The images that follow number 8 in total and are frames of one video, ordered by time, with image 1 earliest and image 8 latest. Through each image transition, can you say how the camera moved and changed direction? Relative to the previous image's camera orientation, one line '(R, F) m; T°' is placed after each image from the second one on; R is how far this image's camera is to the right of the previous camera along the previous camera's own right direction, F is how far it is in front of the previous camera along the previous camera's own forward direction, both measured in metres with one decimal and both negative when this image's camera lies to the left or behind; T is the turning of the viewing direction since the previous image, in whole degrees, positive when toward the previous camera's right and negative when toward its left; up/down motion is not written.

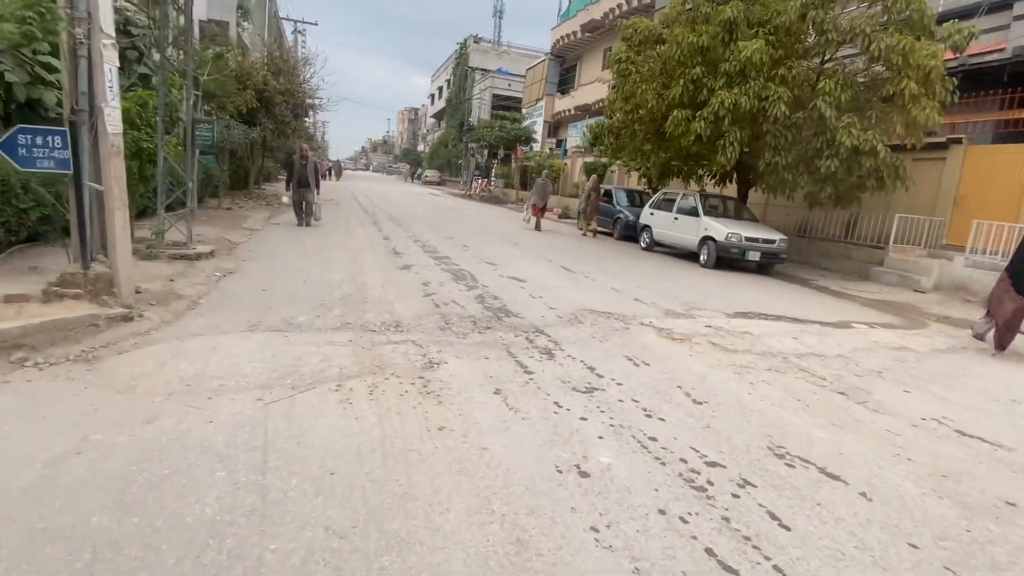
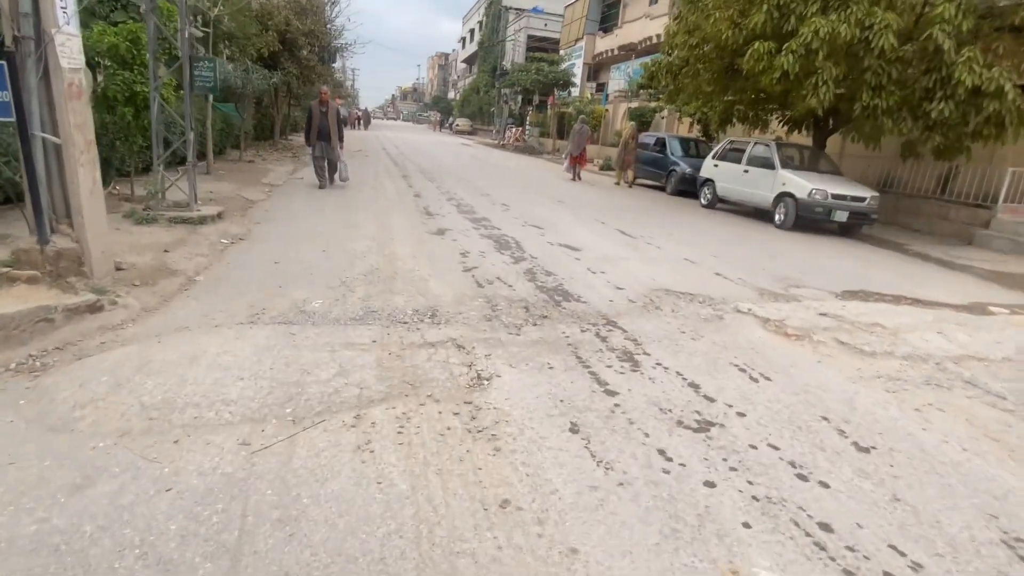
(-0.3, +1.5) m; -3°
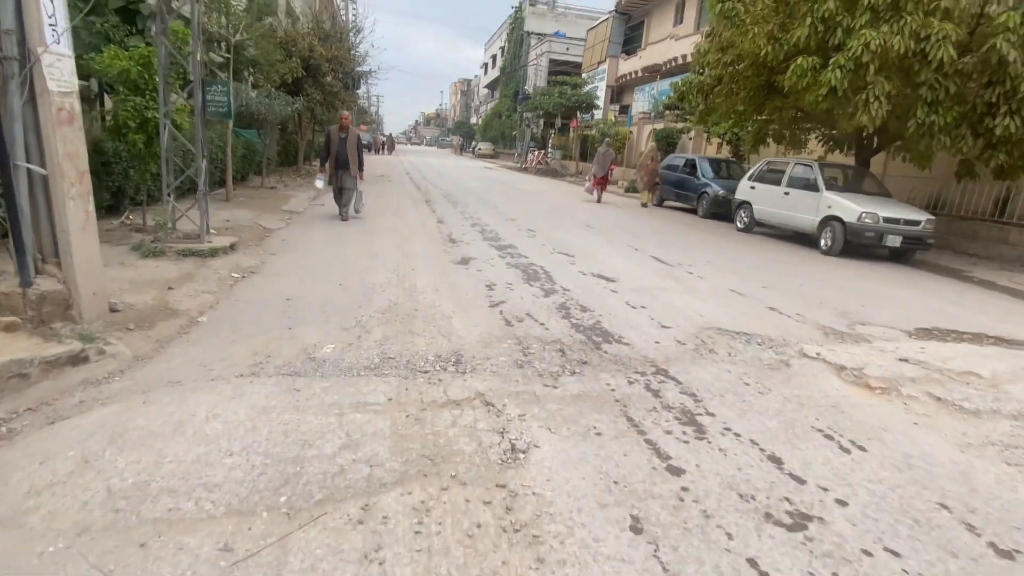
(-0.1, +0.6) m; -2°
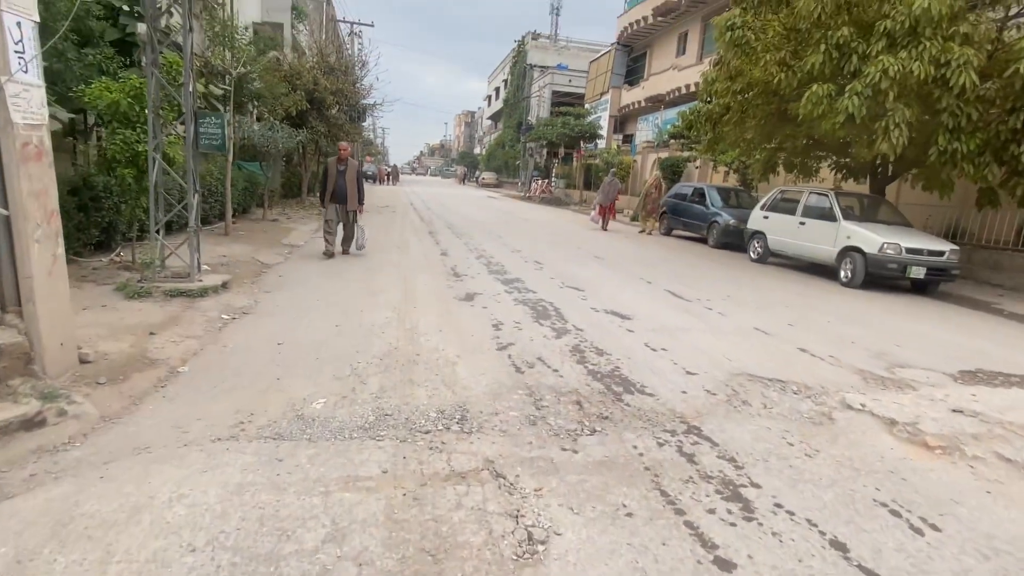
(-0.1, +0.5) m; 0°
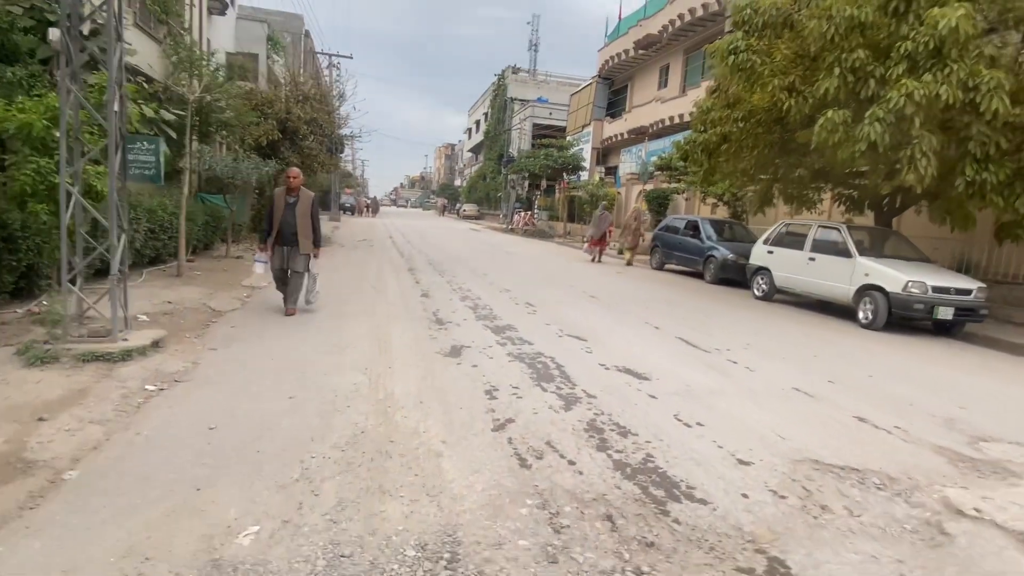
(-0.1, +1.2) m; +2°
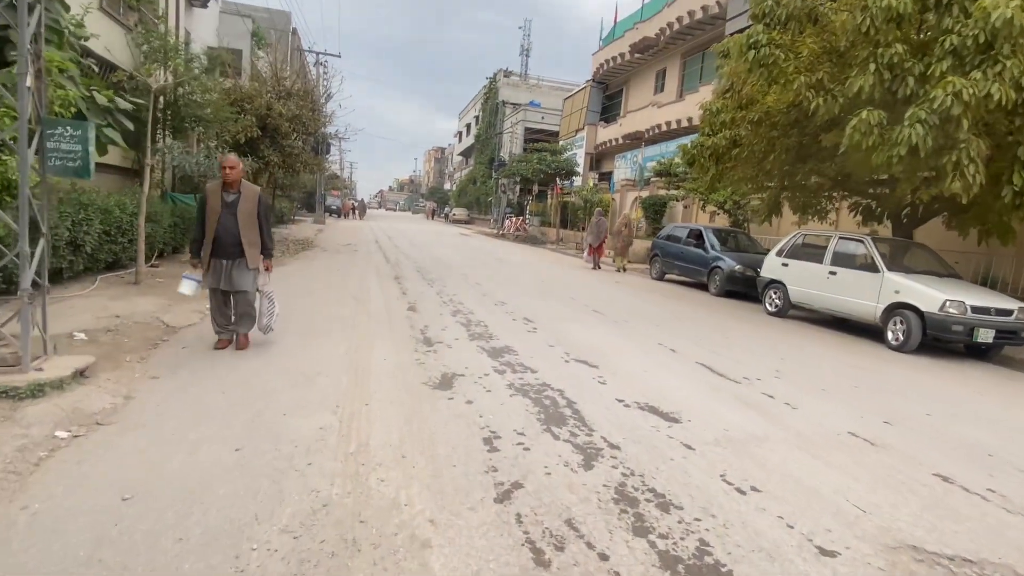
(-0.1, +1.0) m; +1°
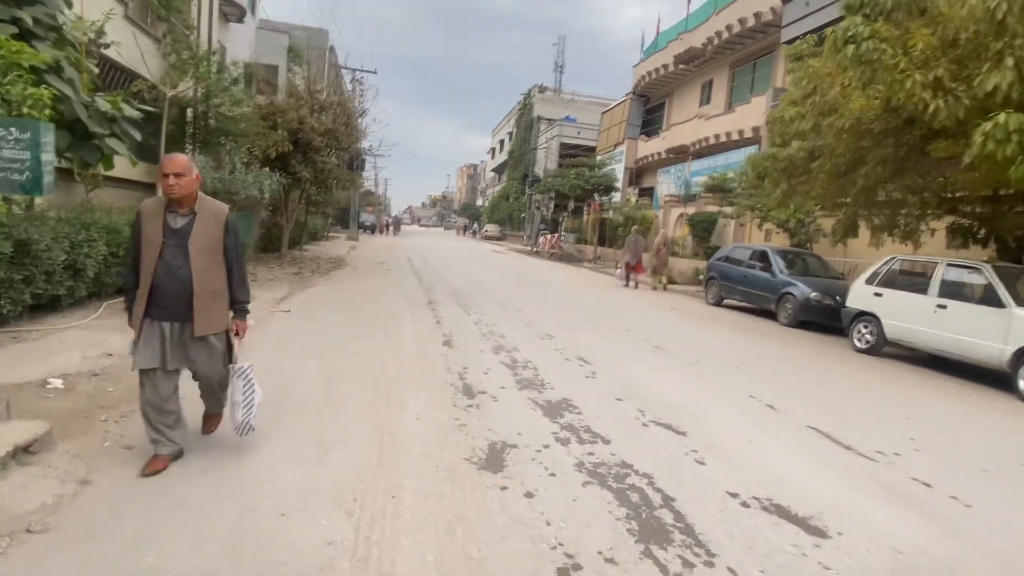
(-0.3, +1.3) m; -3°
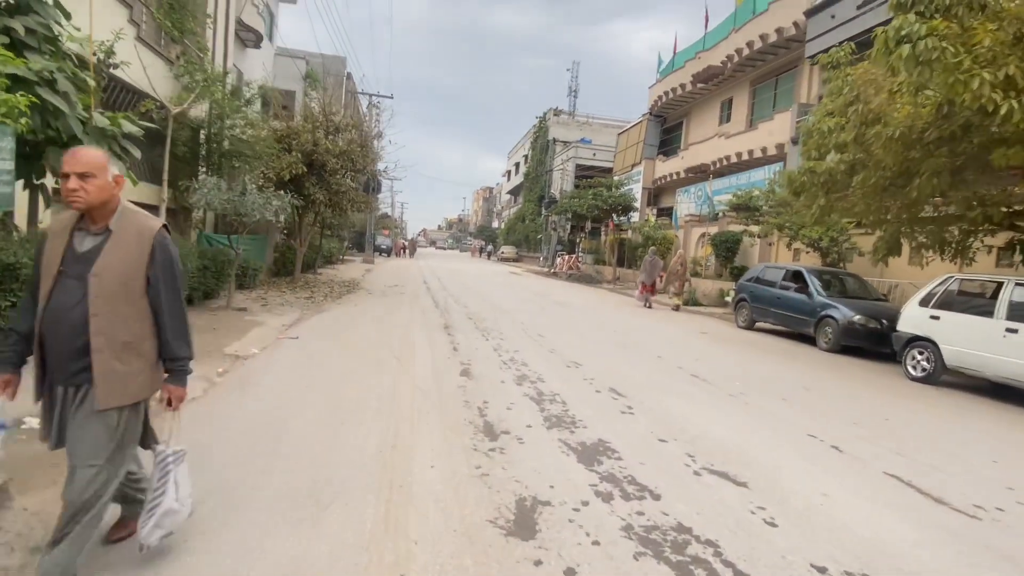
(-0.1, +0.7) m; -2°
